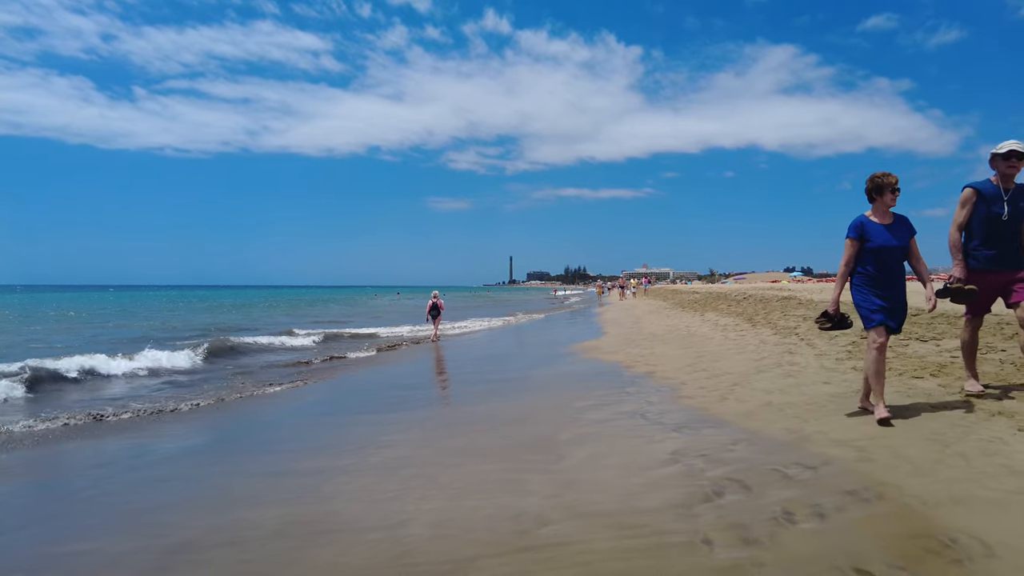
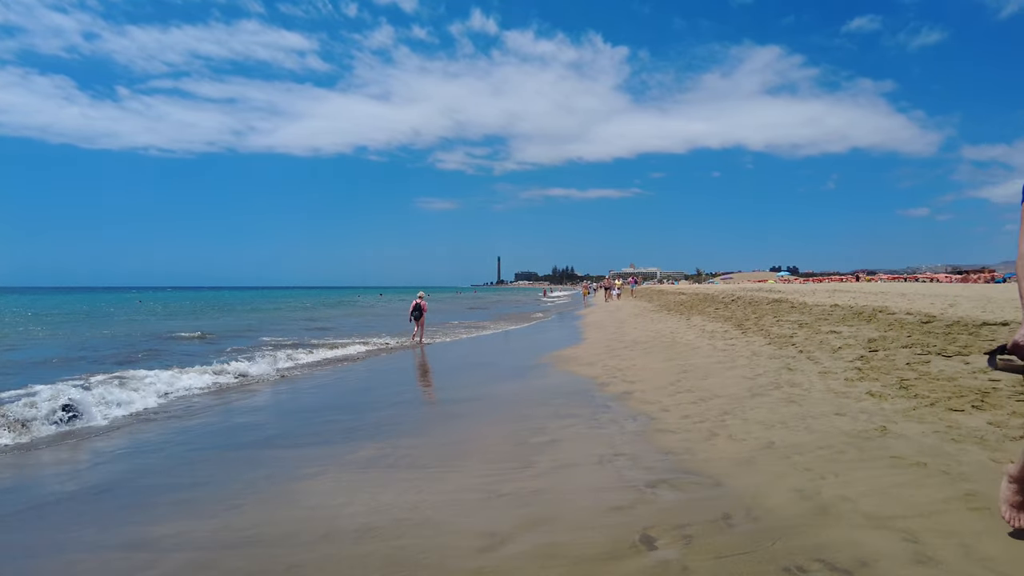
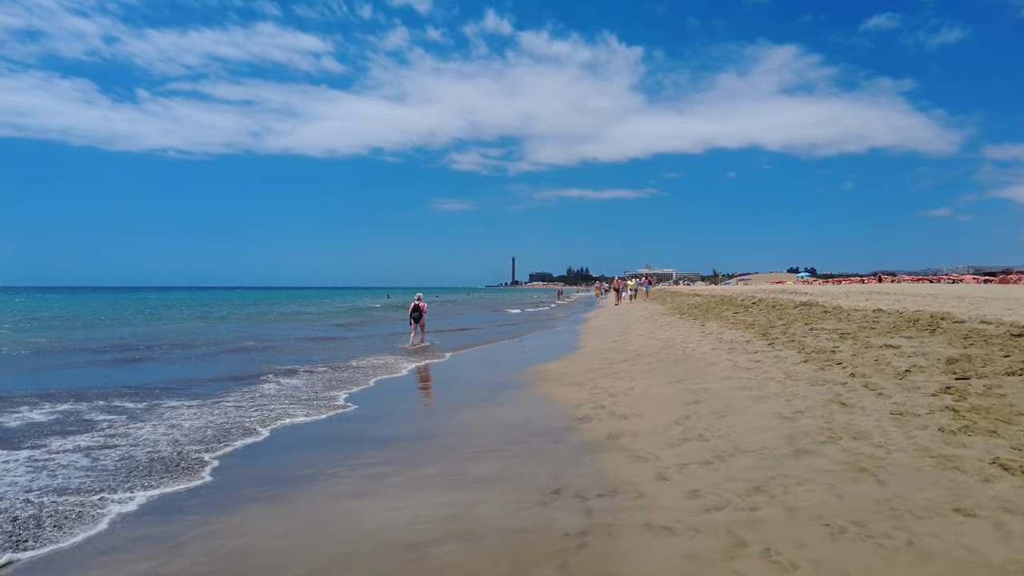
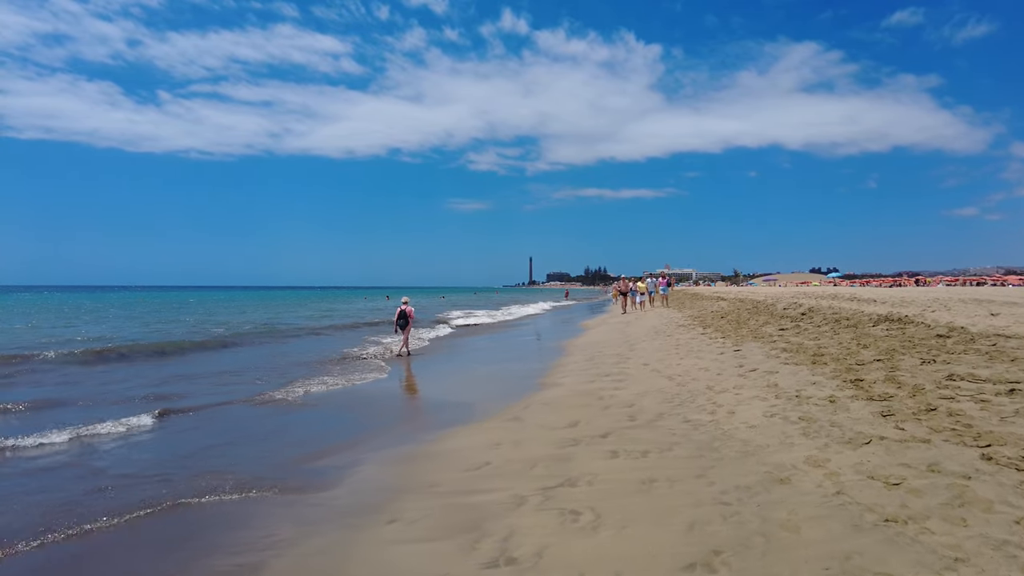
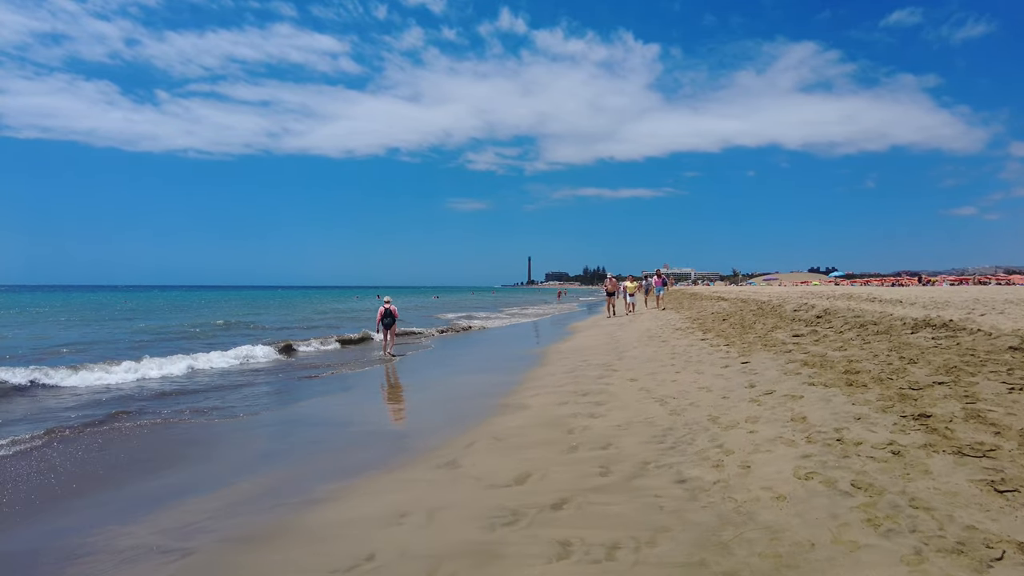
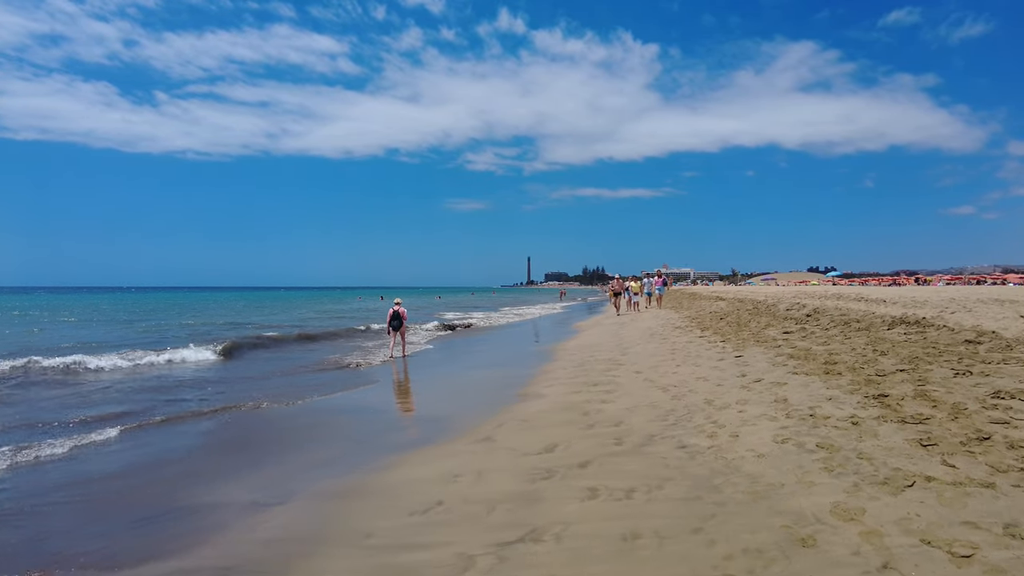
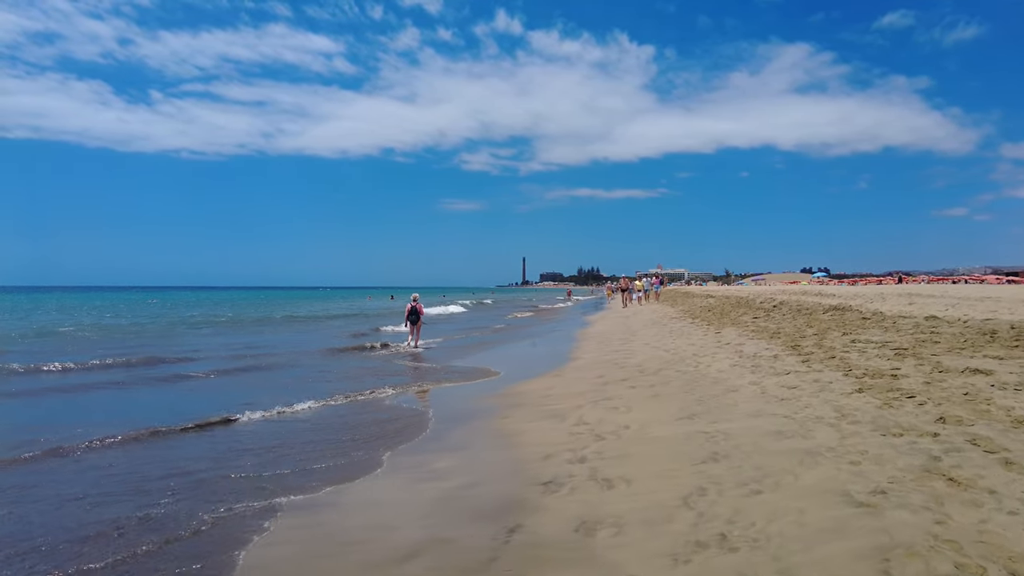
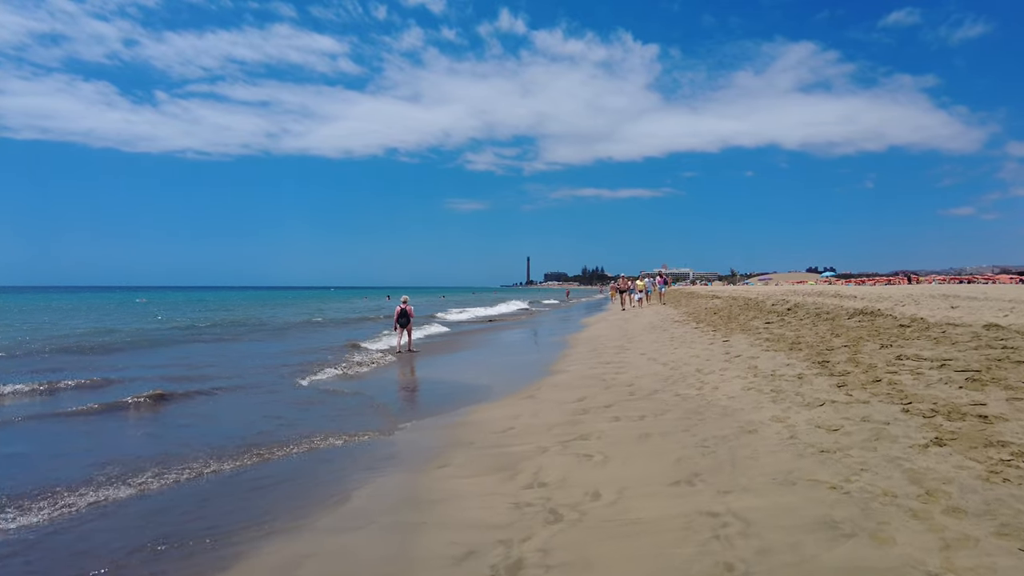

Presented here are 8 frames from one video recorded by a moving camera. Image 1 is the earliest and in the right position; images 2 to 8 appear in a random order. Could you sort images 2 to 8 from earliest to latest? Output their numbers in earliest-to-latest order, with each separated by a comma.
2, 3, 7, 8, 4, 6, 5
